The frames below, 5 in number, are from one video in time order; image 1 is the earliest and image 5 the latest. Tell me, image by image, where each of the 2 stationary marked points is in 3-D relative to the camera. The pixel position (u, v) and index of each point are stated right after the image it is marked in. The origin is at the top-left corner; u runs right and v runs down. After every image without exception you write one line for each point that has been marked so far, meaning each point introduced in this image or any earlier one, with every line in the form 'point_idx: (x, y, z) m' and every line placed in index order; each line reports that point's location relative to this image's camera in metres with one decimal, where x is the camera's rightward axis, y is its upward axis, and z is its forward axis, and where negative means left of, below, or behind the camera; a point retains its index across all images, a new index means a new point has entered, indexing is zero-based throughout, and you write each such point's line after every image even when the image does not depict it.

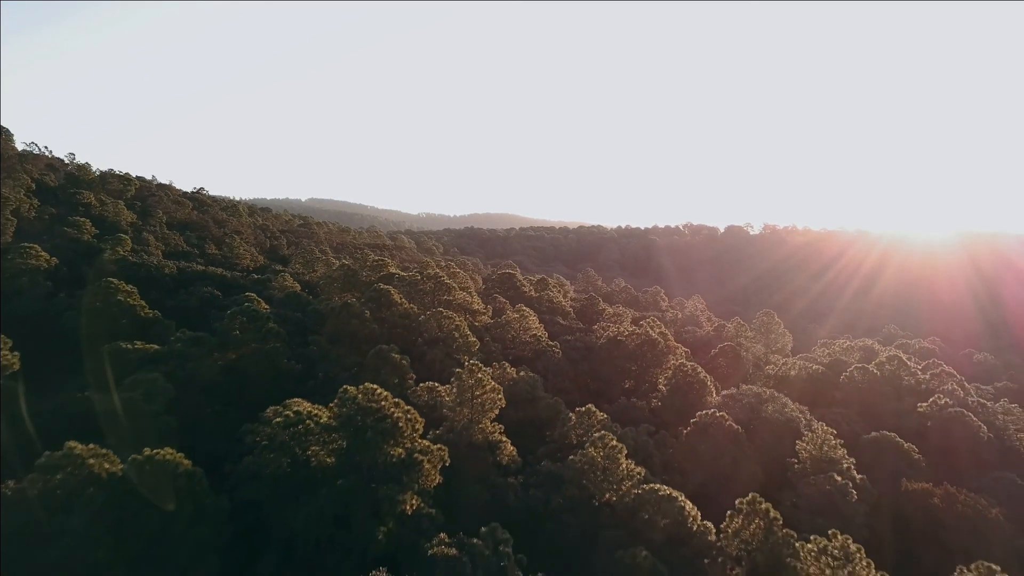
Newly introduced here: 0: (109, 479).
0: (-13.1, -6.4, +18.4) m
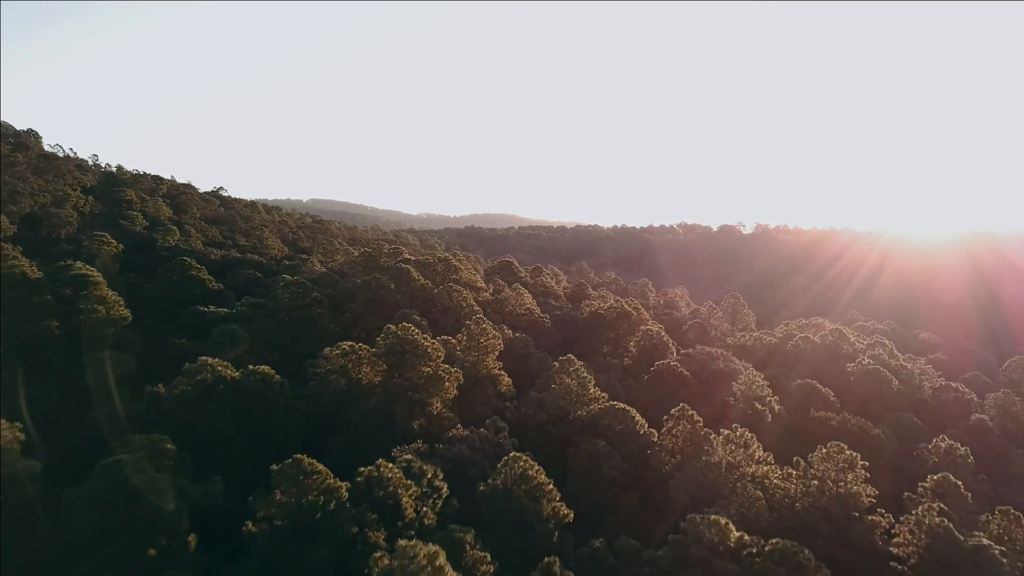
0: (-13.3, -4.5, +26.9) m
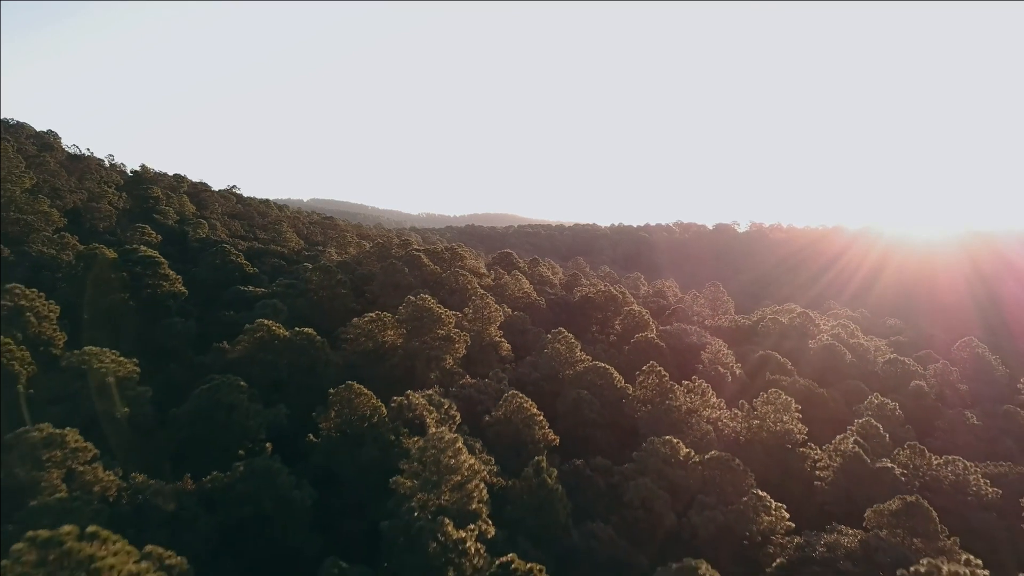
0: (-13.3, -3.1, +33.3) m
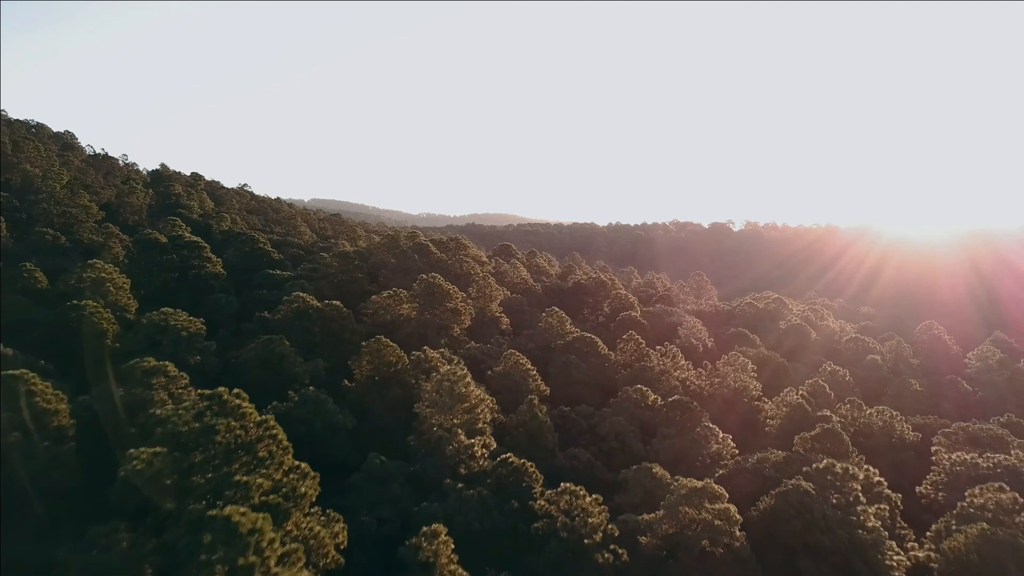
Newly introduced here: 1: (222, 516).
0: (-13.5, -1.5, +39.3) m
1: (-7.5, -5.9, +15.0) m
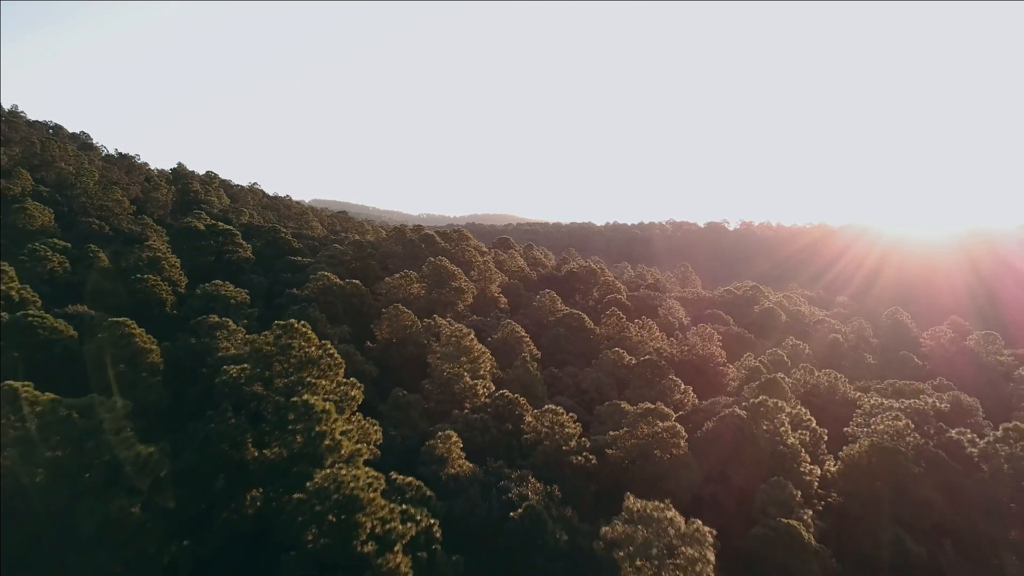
0: (-13.7, +0.1, +45.2) m
1: (-7.7, -4.2, +20.9) m
